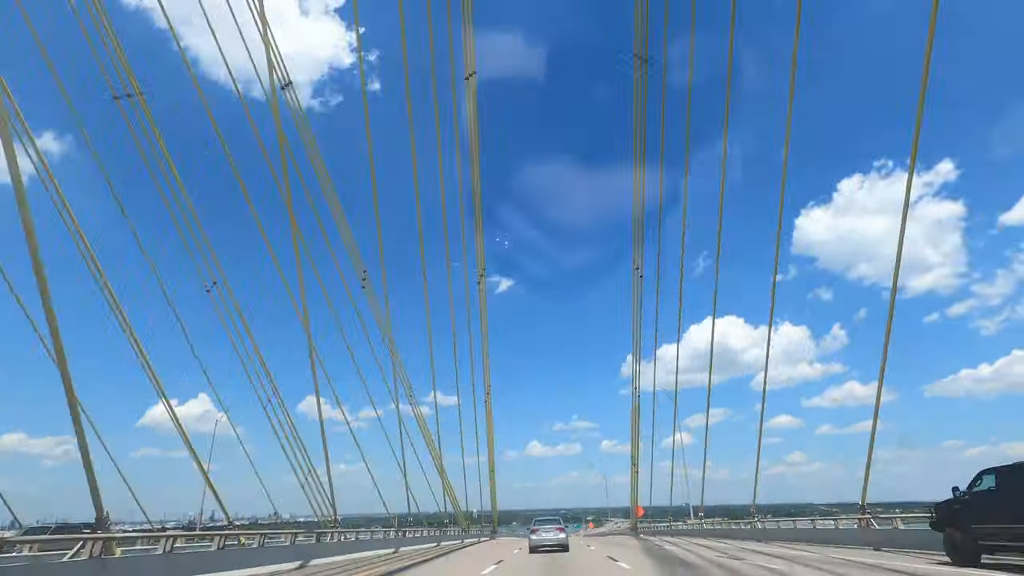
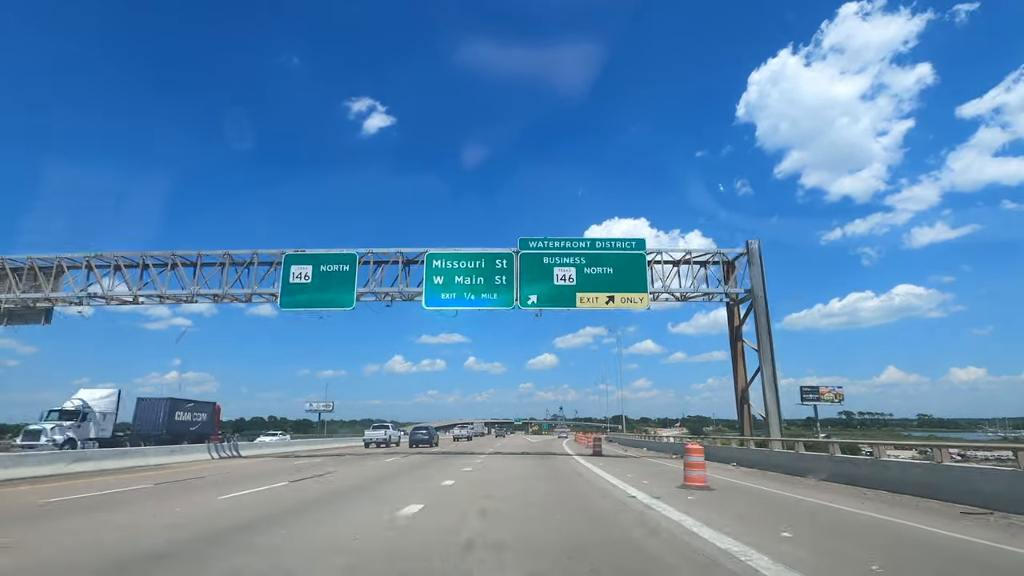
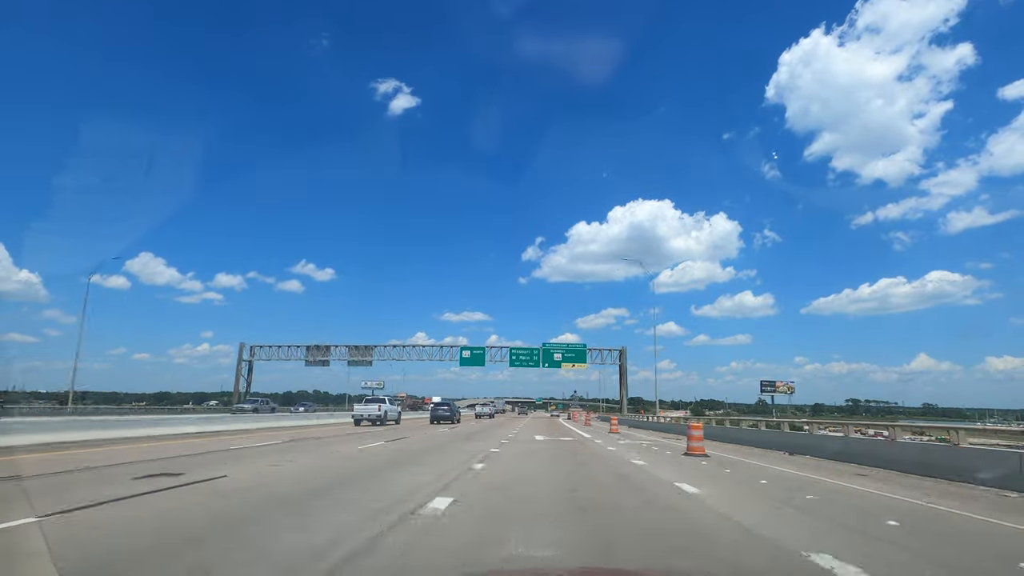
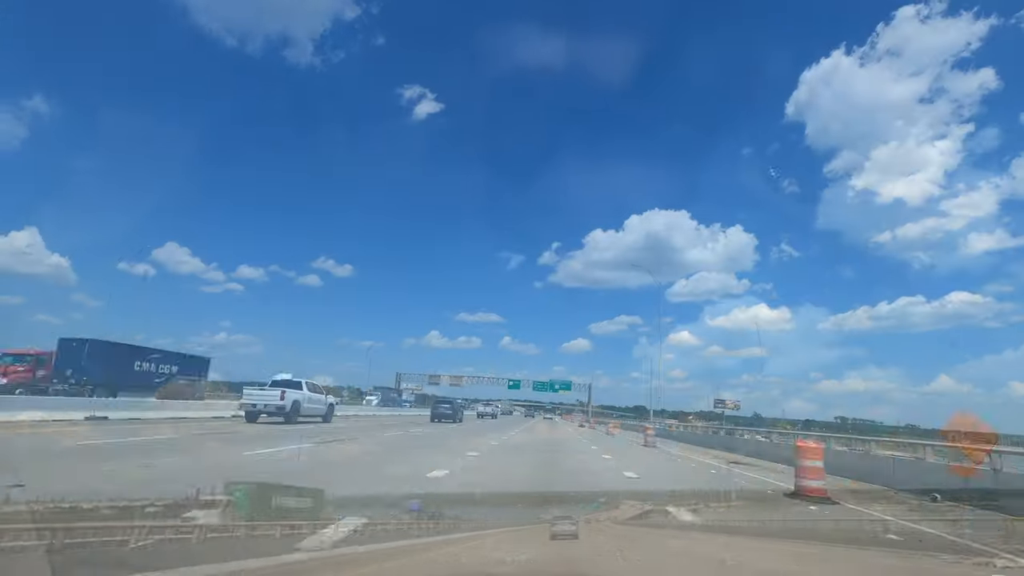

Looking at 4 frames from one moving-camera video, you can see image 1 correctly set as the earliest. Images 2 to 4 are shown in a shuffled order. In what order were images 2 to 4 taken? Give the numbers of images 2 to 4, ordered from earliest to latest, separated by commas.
4, 3, 2
